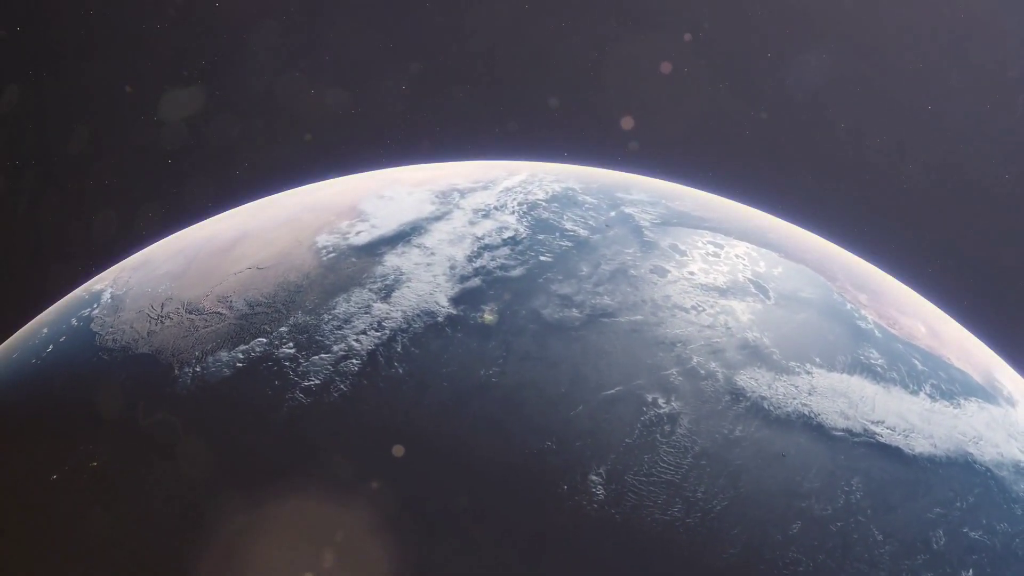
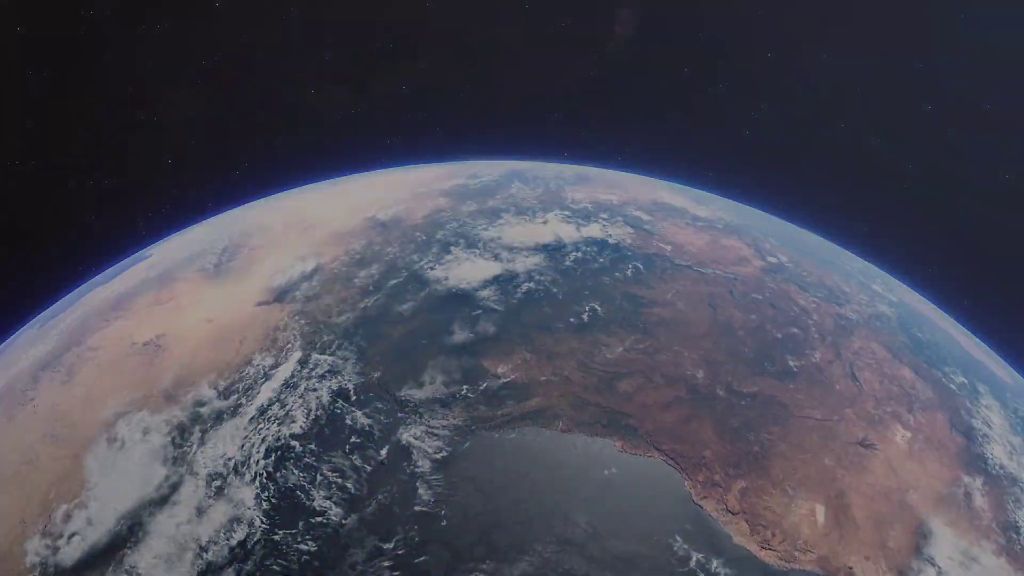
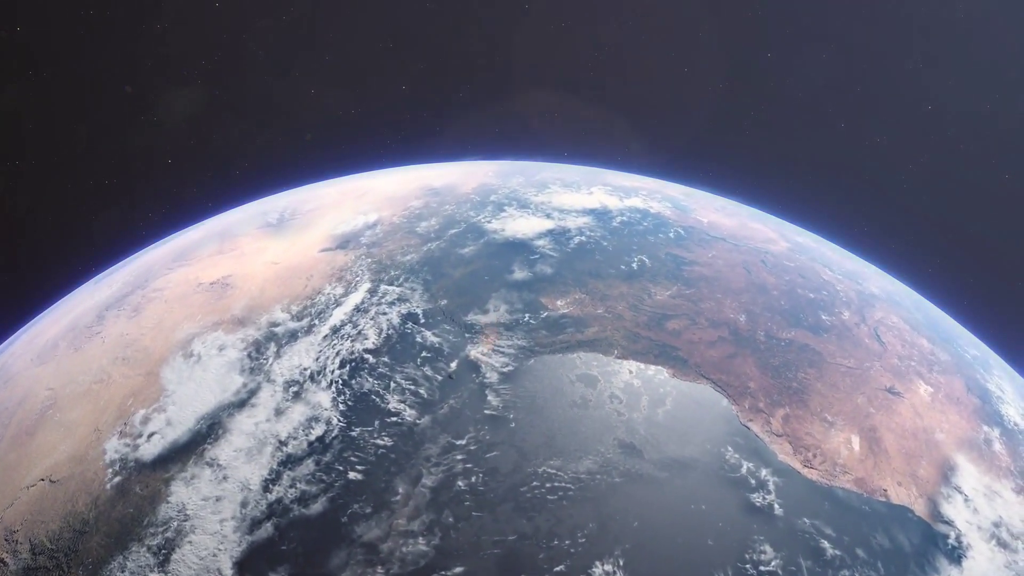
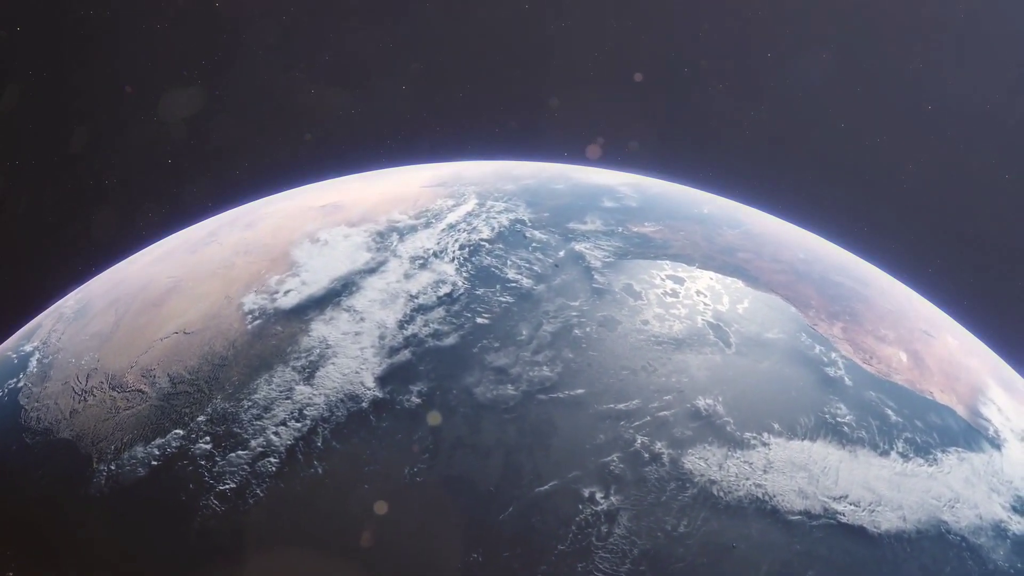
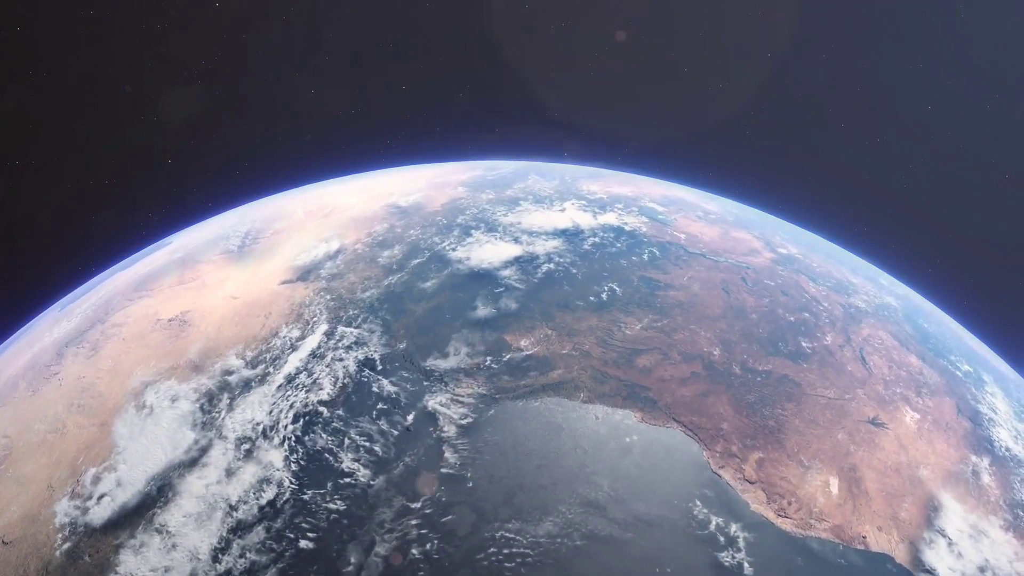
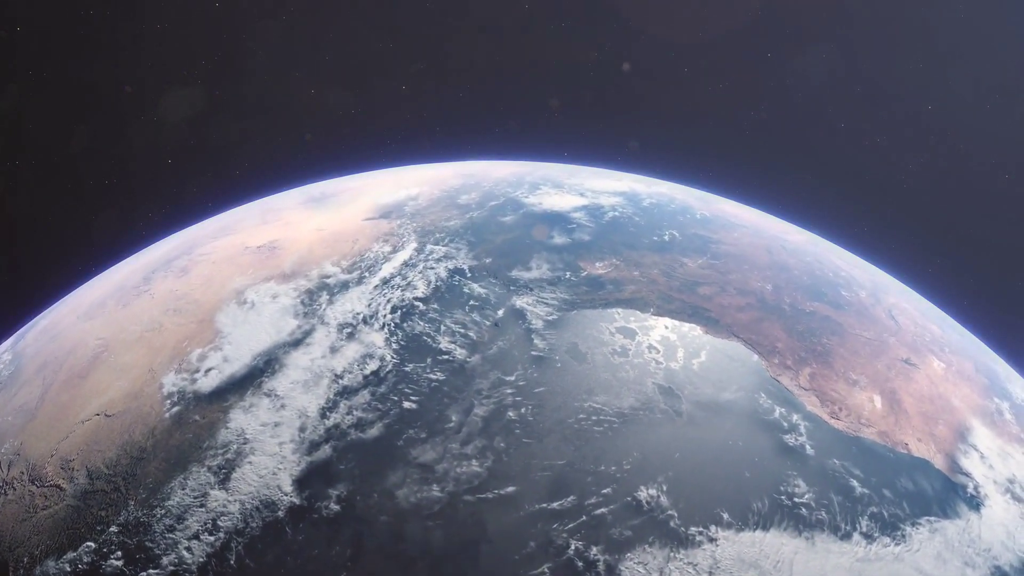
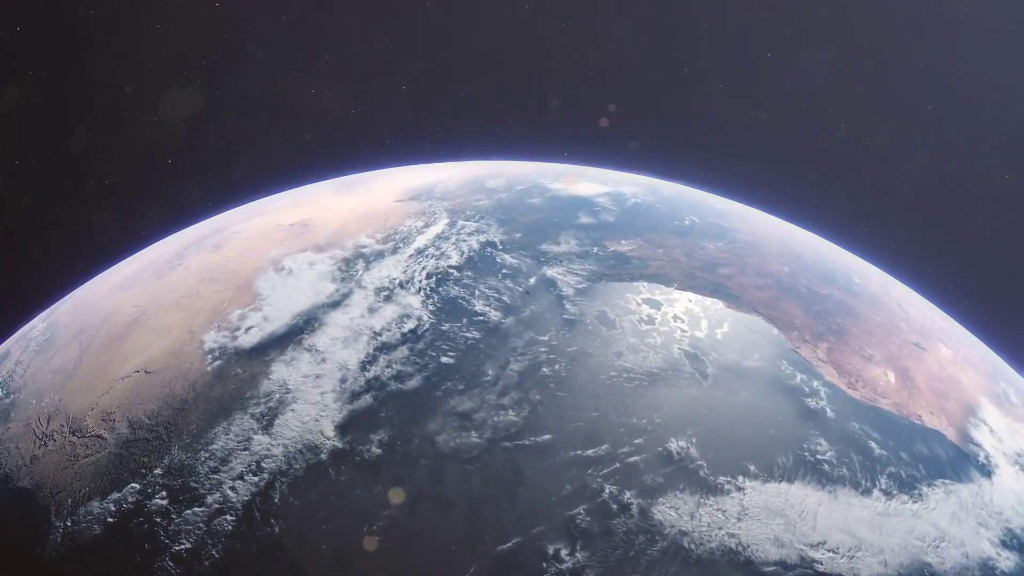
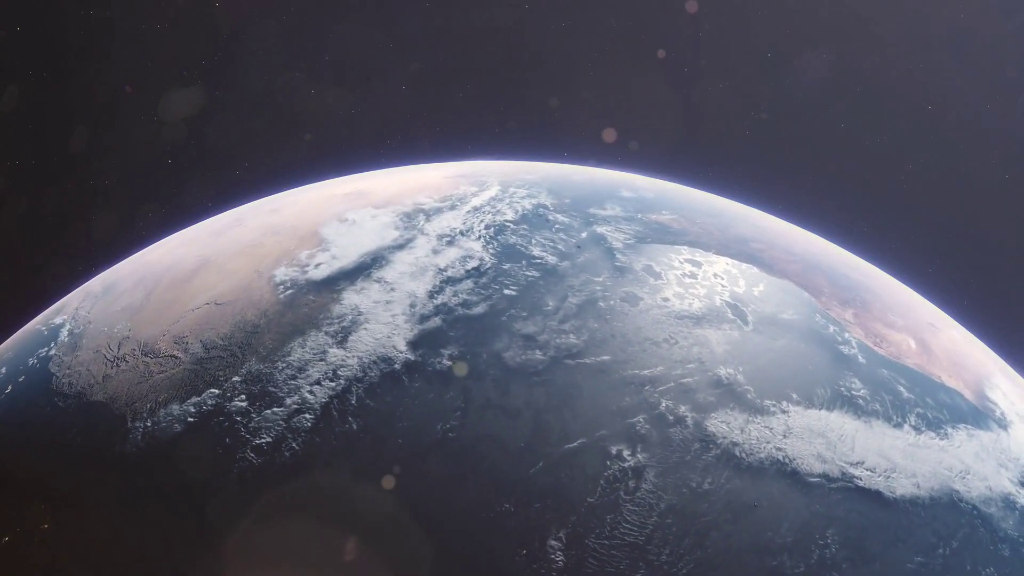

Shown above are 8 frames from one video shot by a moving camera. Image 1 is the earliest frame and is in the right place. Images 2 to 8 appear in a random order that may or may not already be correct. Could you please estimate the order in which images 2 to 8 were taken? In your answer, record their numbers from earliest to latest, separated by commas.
8, 4, 7, 6, 3, 5, 2
